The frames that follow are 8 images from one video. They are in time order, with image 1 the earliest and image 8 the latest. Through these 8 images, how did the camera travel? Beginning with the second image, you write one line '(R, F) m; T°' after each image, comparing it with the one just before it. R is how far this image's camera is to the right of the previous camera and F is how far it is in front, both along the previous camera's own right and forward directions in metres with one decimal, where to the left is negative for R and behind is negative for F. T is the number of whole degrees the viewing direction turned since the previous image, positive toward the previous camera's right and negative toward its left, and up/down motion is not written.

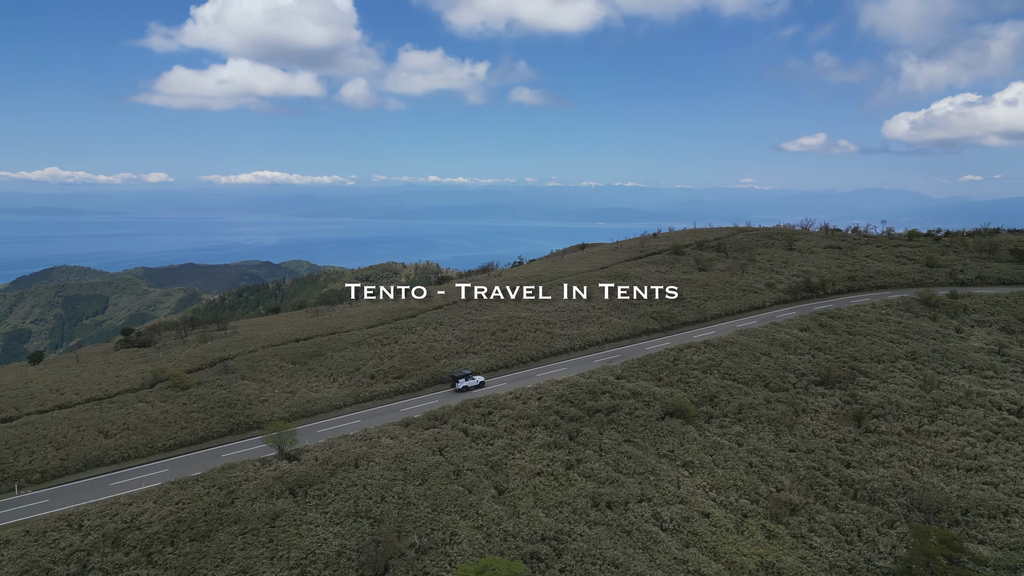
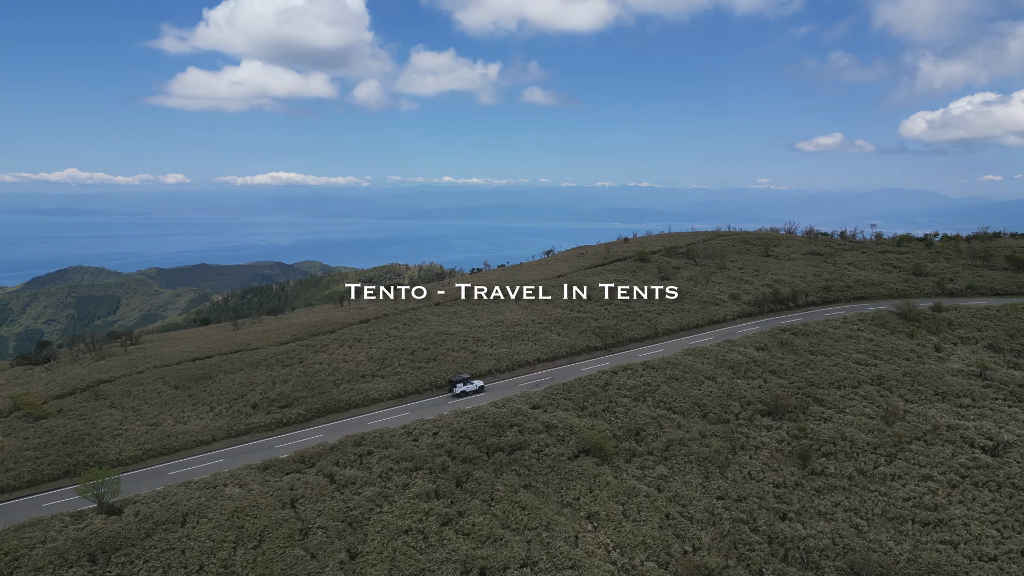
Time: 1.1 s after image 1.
(+4.0, +3.9) m; -1°
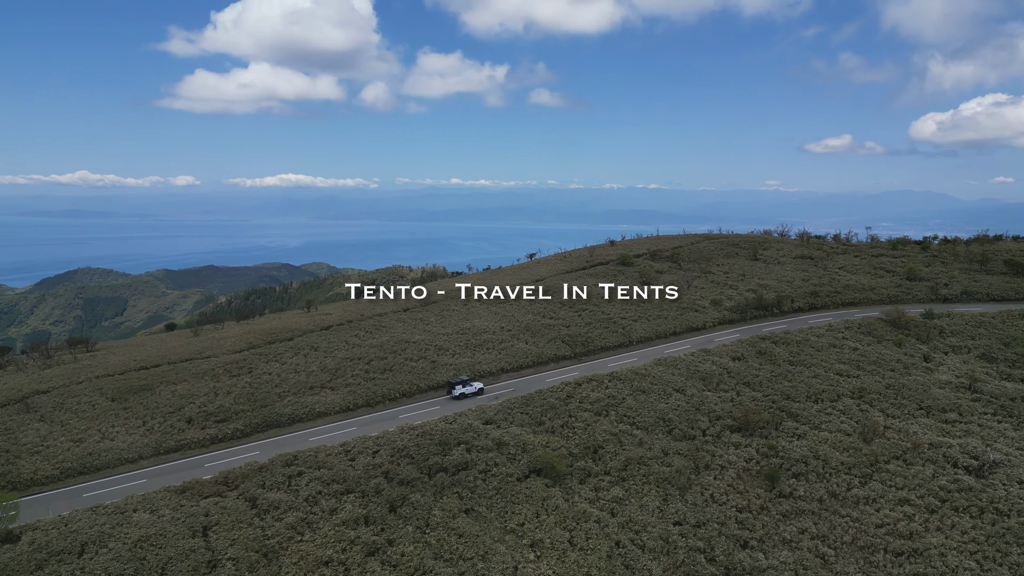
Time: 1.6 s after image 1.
(+1.9, +1.8) m; -1°
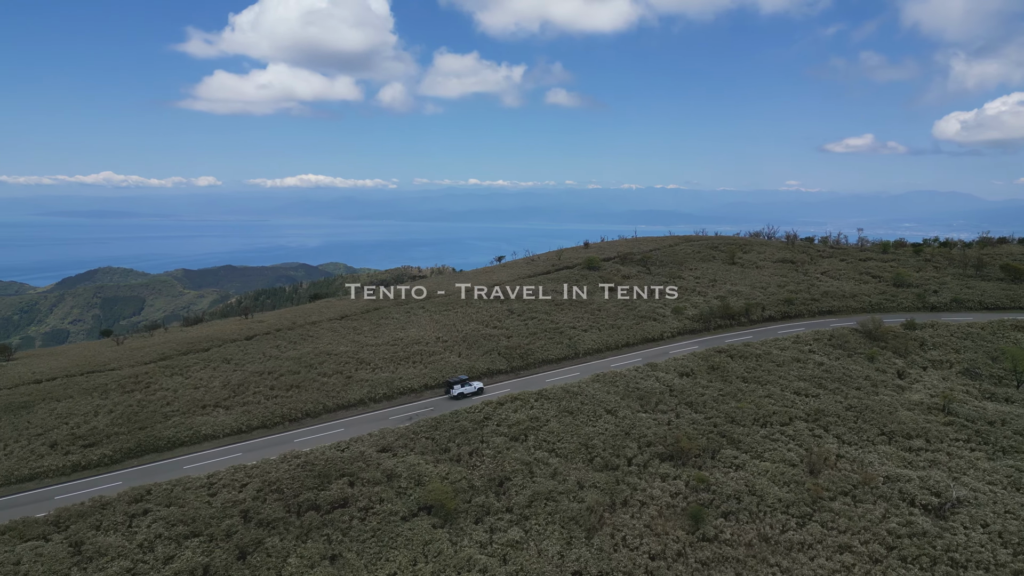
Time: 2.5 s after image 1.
(+3.5, +3.0) m; -1°
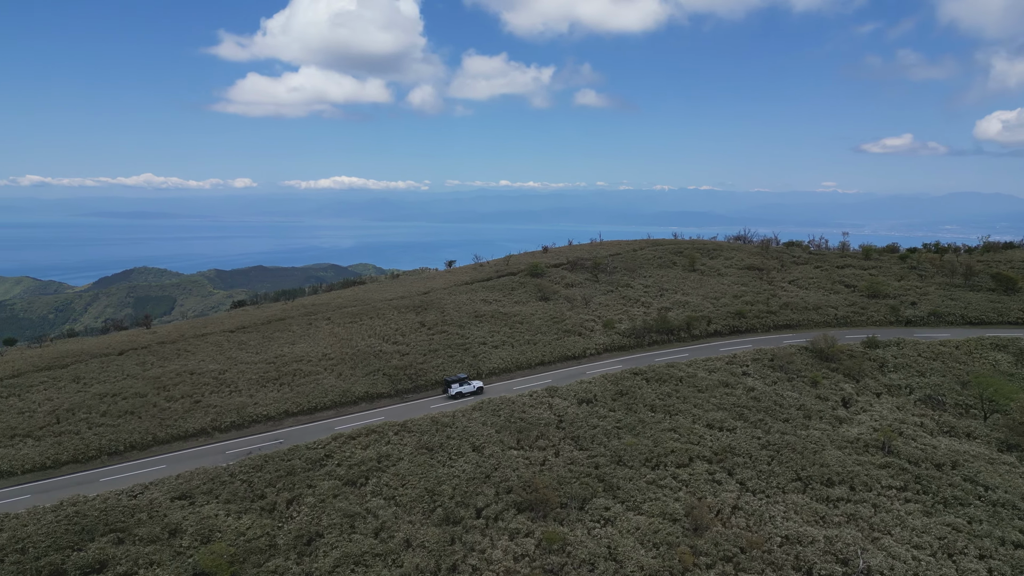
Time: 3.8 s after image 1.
(+5.2, +4.0) m; -2°
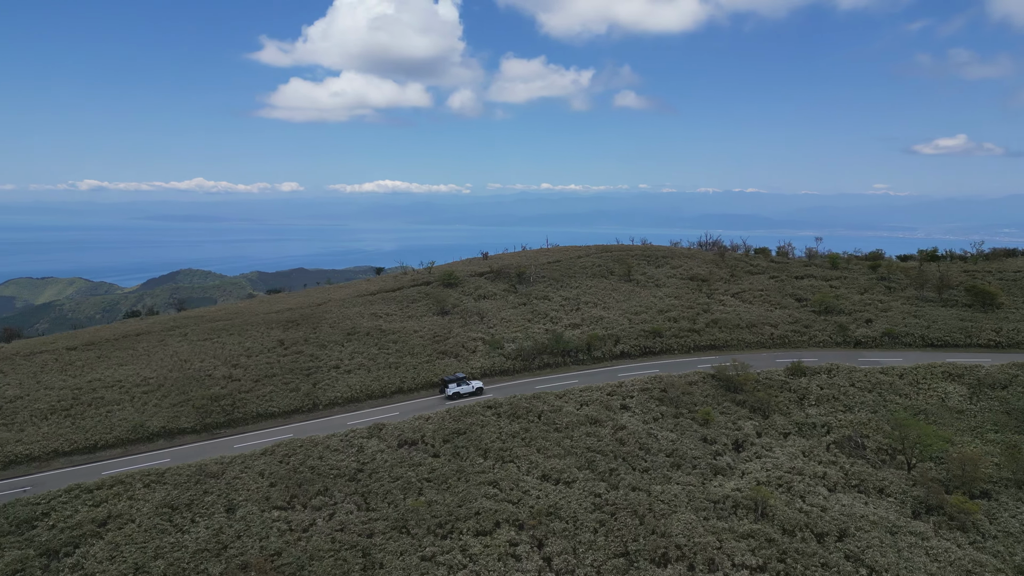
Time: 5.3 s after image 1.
(+6.4, +4.6) m; -3°
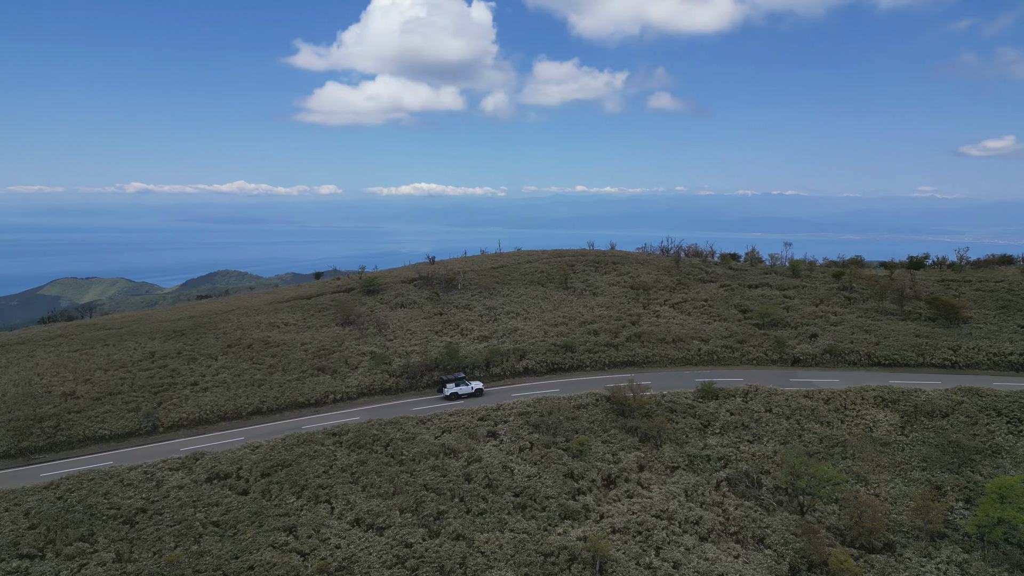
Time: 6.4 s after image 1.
(+5.0, +2.9) m; -2°
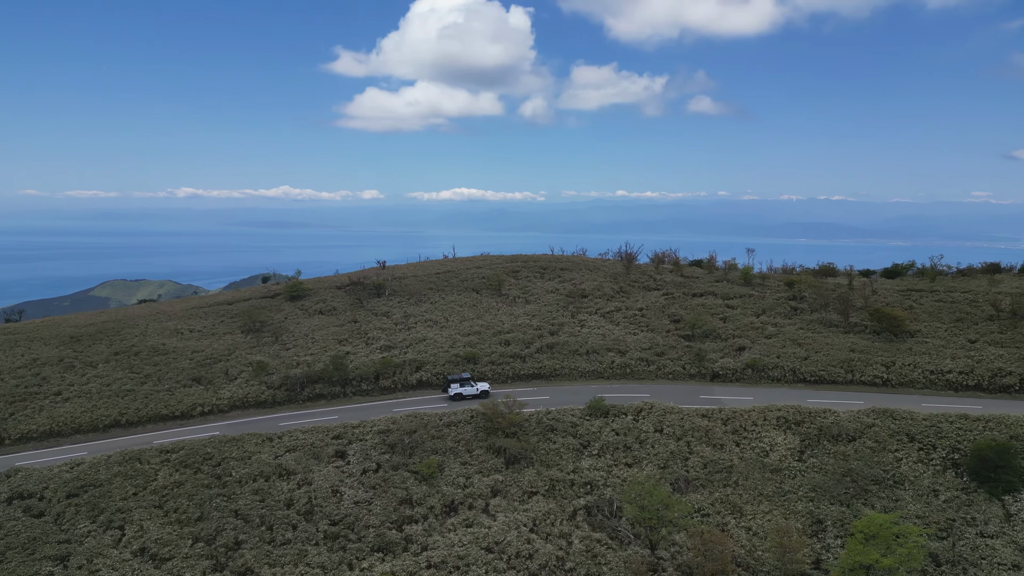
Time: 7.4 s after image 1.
(+4.8, +1.8) m; -3°
